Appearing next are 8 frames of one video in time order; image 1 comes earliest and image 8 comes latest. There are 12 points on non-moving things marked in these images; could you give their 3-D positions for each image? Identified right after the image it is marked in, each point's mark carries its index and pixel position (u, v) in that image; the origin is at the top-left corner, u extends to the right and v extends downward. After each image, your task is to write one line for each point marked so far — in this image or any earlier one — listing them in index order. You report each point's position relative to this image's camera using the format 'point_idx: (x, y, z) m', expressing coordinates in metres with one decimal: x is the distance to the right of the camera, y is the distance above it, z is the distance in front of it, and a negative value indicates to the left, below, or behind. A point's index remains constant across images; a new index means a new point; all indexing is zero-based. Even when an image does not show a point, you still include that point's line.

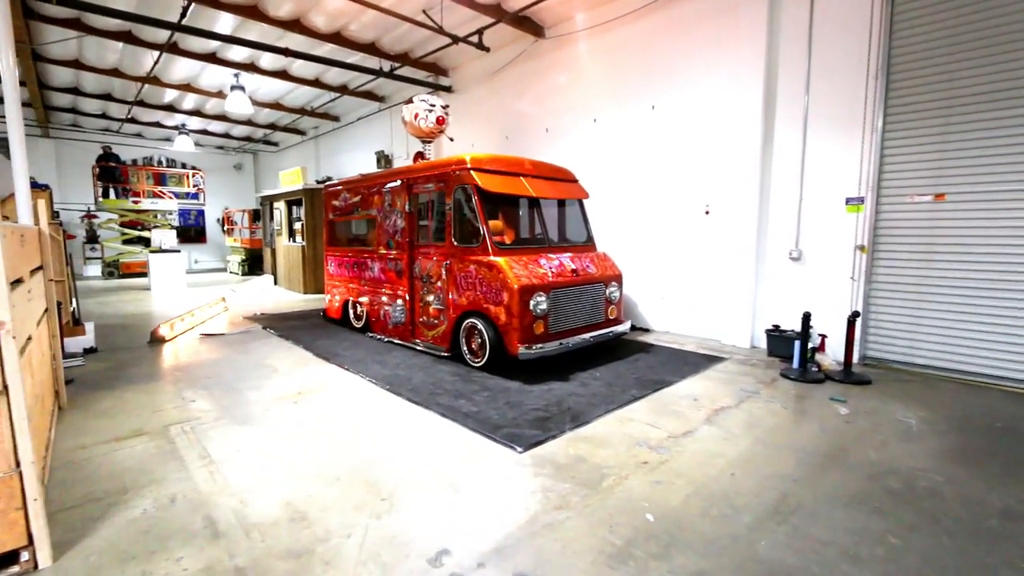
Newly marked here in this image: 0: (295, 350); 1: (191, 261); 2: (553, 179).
0: (-2.4, -0.7, +5.3) m
1: (-10.8, +0.9, +16.1) m
2: (+0.5, +1.2, +5.2) m
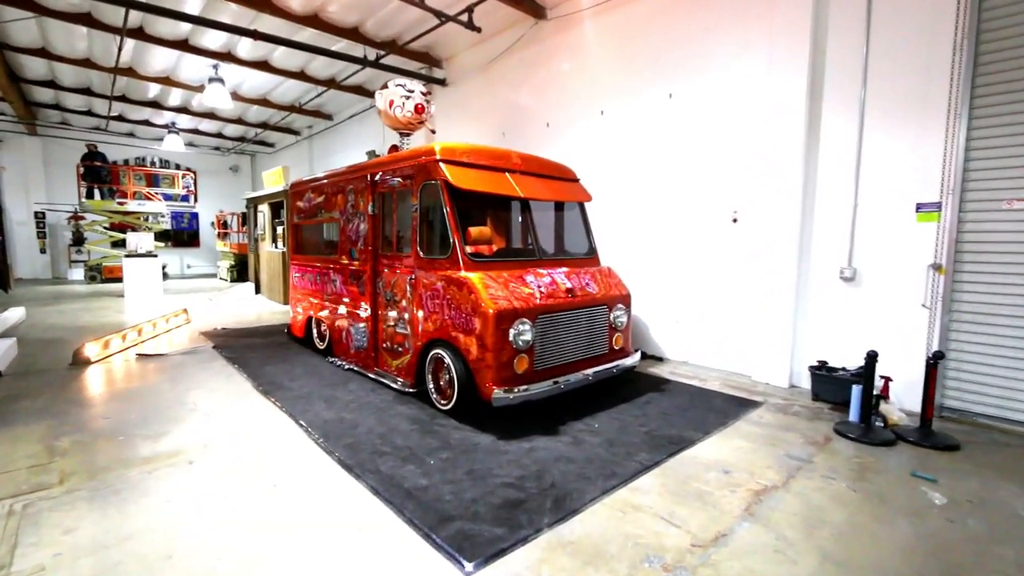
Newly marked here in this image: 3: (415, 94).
0: (-2.6, -0.8, +4.4) m
1: (-10.7, +0.7, +15.5) m
2: (+0.3, +1.0, +4.3) m
3: (-1.1, +2.1, +5.2) m
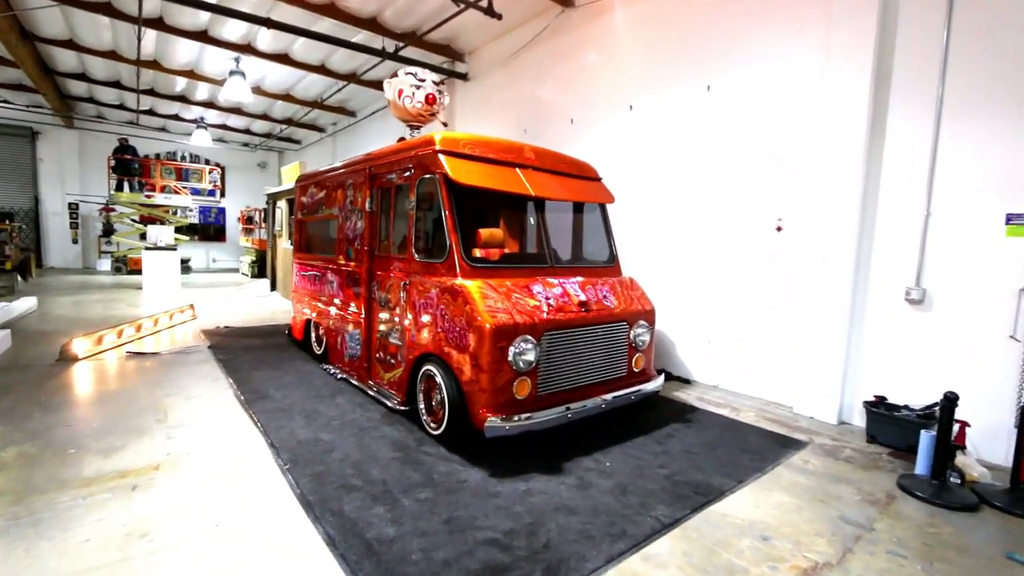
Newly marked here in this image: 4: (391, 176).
0: (-2.5, -0.8, +4.1) m
1: (-9.9, +0.9, +15.6) m
2: (+0.4, +0.9, +3.8) m
3: (-0.9, +2.1, +4.8) m
4: (-0.9, +0.9, +3.7) m
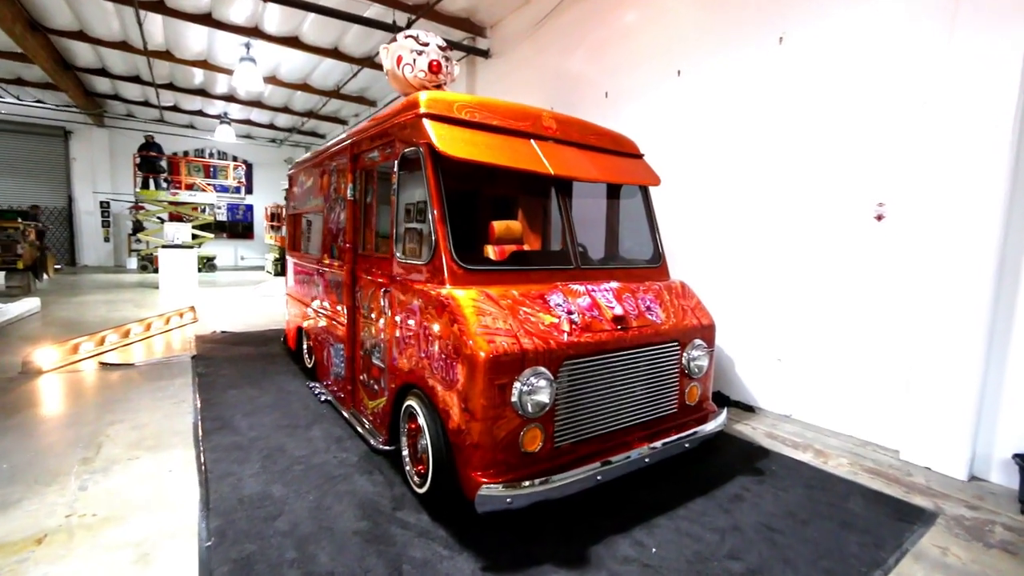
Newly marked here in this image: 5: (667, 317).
0: (-2.4, -0.9, +3.5) m
1: (-8.9, +1.0, +15.5) m
2: (+0.5, +0.9, +3.0) m
3: (-0.7, +2.0, +4.1) m
4: (-0.9, +0.8, +2.9) m
5: (+0.8, -0.2, +2.6) m
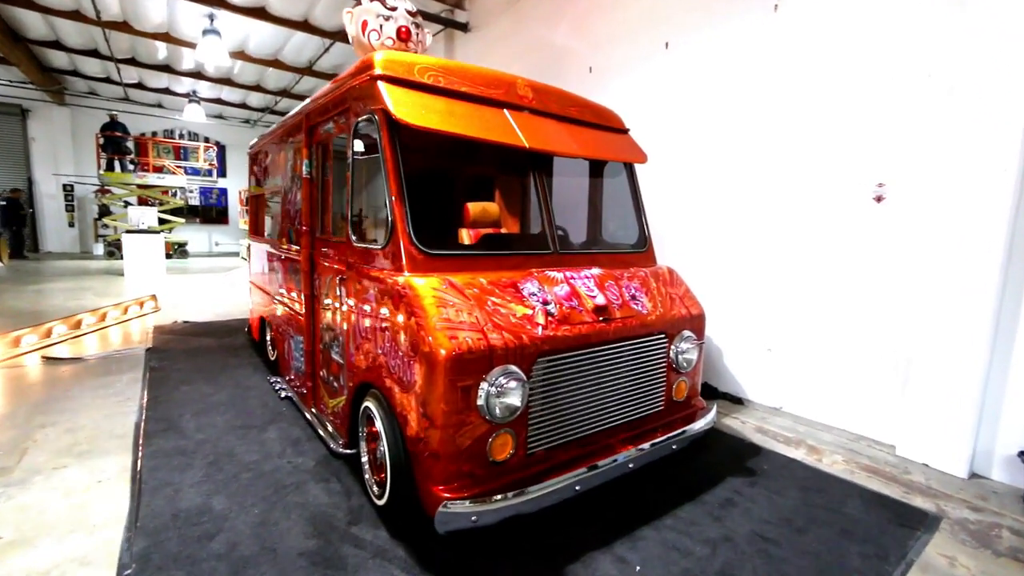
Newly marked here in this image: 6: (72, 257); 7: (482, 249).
0: (-2.6, -0.8, +3.2) m
1: (-9.4, +1.4, +14.9) m
2: (+0.4, +0.9, +2.7) m
3: (-0.9, +2.2, +3.7) m
4: (-1.0, +0.9, +2.6) m
5: (+0.7, -0.1, +2.4) m
6: (-11.6, +0.8, +12.5) m
7: (-0.1, +0.2, +2.2) m
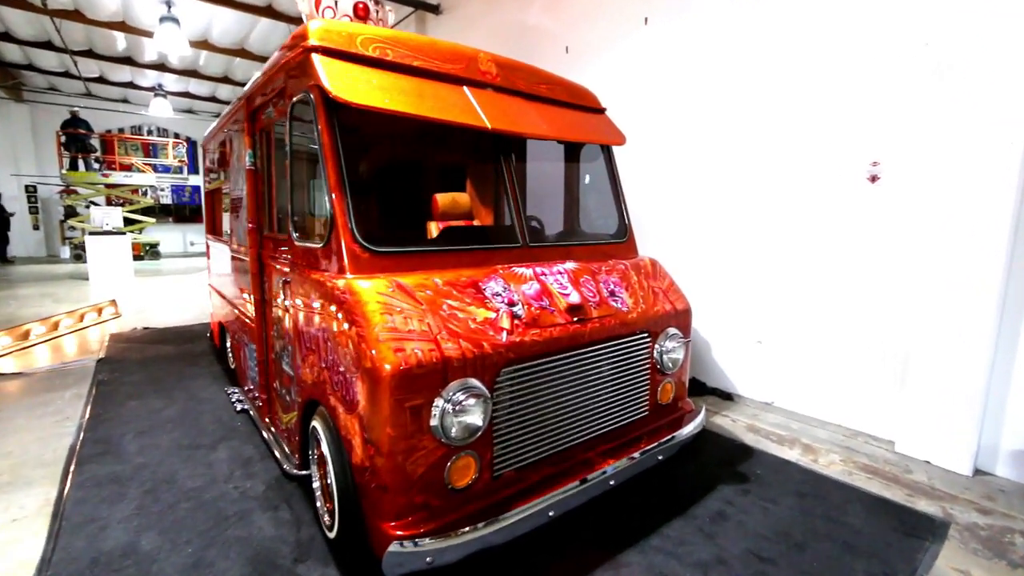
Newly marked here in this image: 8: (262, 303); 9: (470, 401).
0: (-2.7, -0.8, +2.9) m
1: (-9.9, +1.4, +14.5) m
2: (+0.2, +1.0, +2.5) m
3: (-1.1, +2.2, +3.4) m
4: (-1.2, +0.9, +2.3) m
5: (+0.6, -0.1, +2.2) m
6: (-12.0, +0.7, +12.0) m
7: (-0.3, +0.2, +2.0) m
8: (-1.4, -0.1, +2.6) m
9: (-0.1, -0.4, +1.5) m
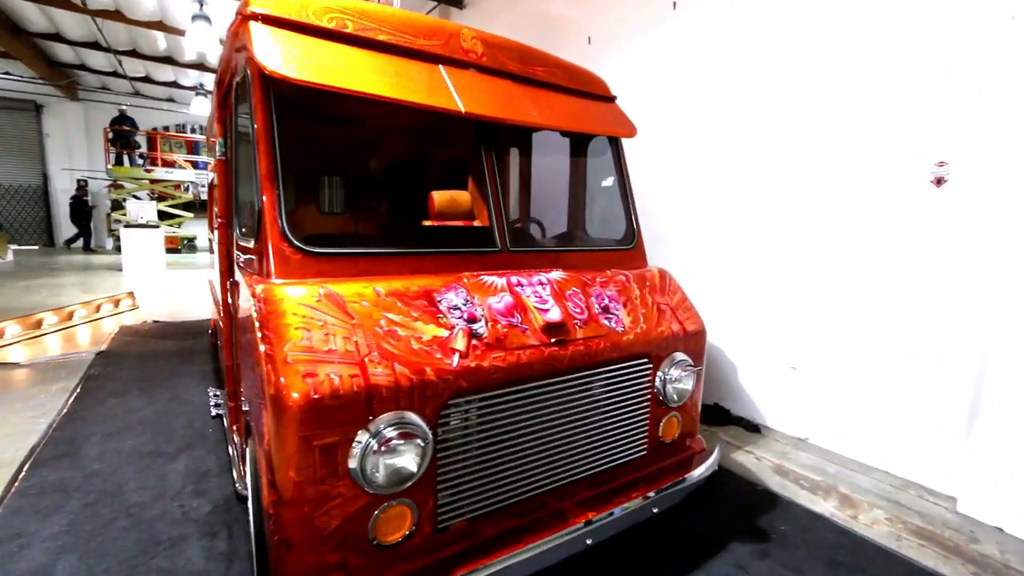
0: (-2.8, -0.8, +2.8) m
1: (-9.0, +1.6, +14.9) m
2: (+0.2, +0.9, +2.2) m
3: (-1.0, +2.1, +3.2) m
4: (-1.2, +0.9, +2.1) m
5: (+0.5, -0.1, +1.8) m
6: (-11.3, +1.0, +12.6) m
7: (-0.4, +0.2, +1.7) m
8: (-1.4, -0.1, +2.4) m
9: (-0.3, -0.4, +1.2) m
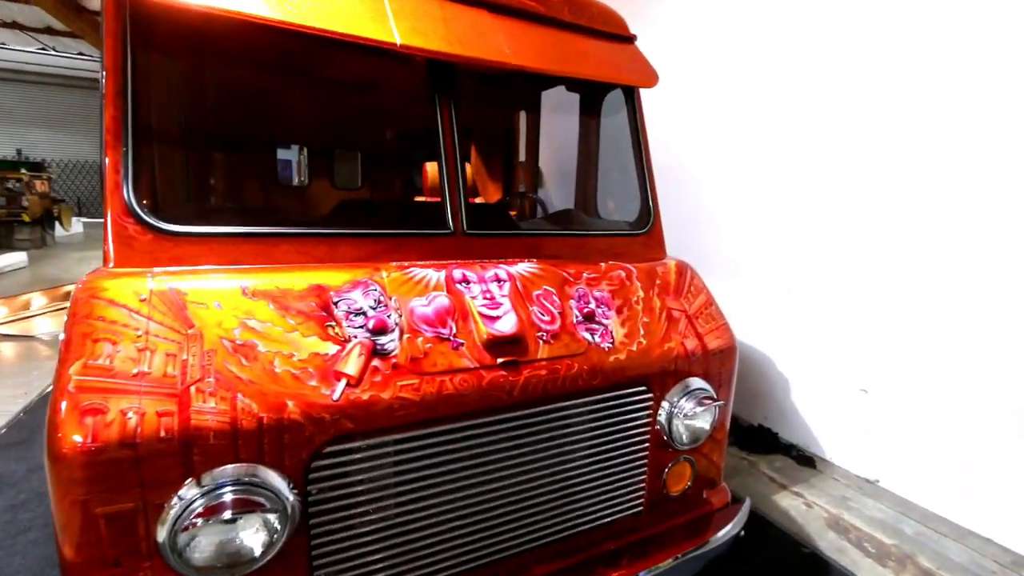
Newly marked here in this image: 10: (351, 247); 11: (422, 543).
0: (-2.8, -0.6, +2.7) m
1: (-7.5, +2.4, +15.3) m
2: (+0.1, +0.9, +1.7) m
3: (-0.9, +2.2, +2.8) m
4: (-1.3, +0.9, +1.8) m
5: (+0.3, -0.1, +1.3) m
6: (-10.0, +1.8, +13.3) m
7: (-0.5, +0.2, +1.3) m
8: (-1.5, 0.0, +2.1) m
9: (-0.5, -0.4, +0.8) m
10: (-0.4, +0.1, +1.3) m
11: (-0.3, -0.6, +1.0) m
